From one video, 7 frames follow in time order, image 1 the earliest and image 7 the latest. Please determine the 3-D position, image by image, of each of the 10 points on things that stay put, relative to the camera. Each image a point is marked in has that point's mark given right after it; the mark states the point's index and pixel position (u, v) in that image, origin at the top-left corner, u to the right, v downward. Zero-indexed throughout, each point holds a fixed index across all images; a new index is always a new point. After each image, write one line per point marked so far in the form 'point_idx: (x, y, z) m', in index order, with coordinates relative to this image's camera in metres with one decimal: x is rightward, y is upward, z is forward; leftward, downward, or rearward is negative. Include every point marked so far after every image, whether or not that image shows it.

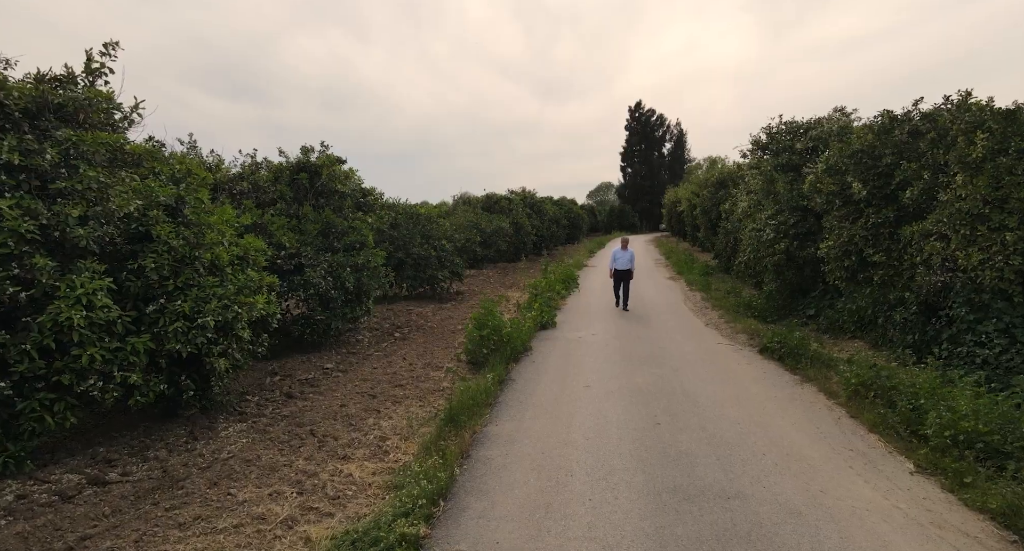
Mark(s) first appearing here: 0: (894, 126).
0: (+4.9, +1.9, +7.0) m
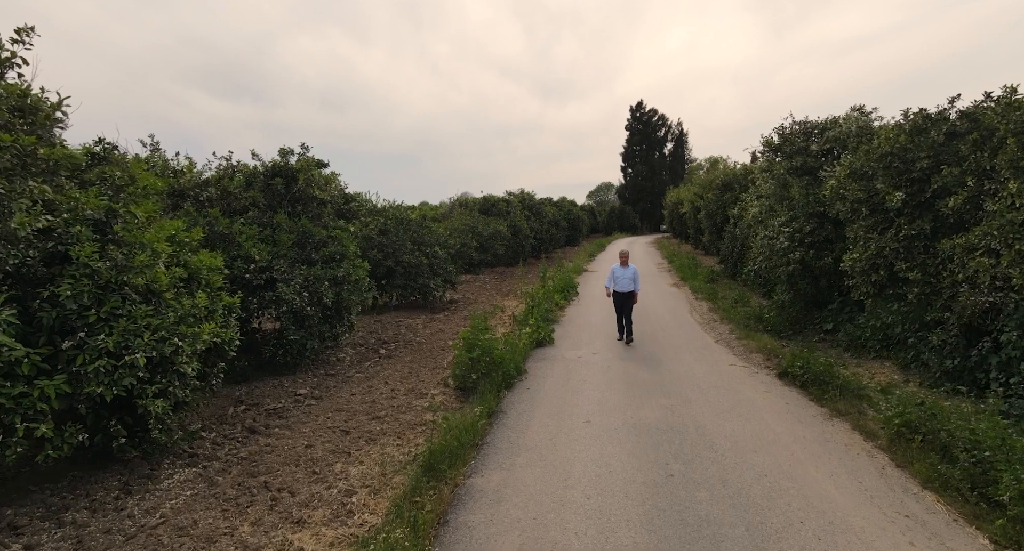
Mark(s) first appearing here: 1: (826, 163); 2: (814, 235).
0: (+4.8, +1.7, +6.3) m
1: (+5.4, +1.9, +9.3) m
2: (+4.9, +0.7, +8.9) m
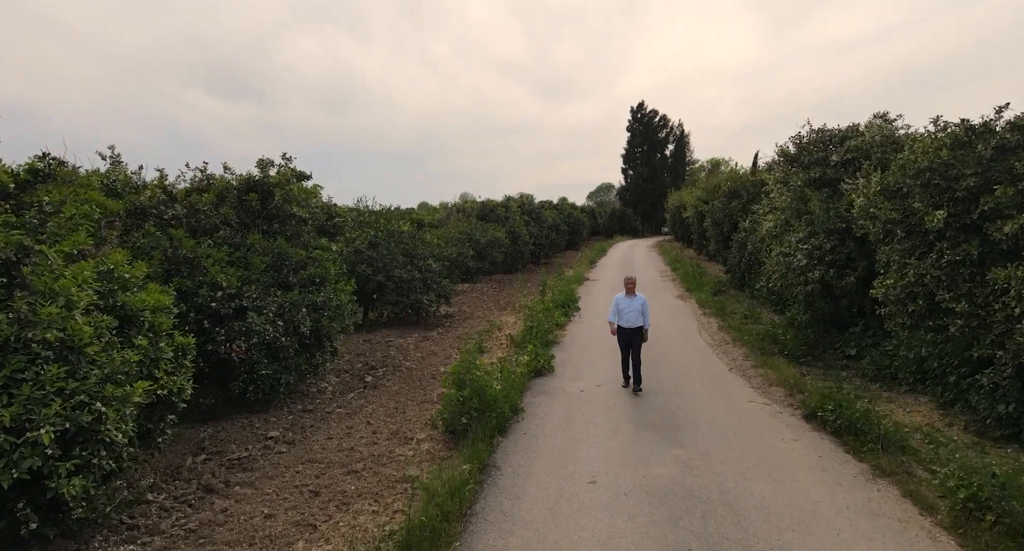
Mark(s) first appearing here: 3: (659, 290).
0: (+4.8, +1.4, +5.7) m
1: (+5.3, +1.6, +8.7) m
2: (+4.9, +0.3, +8.2) m
3: (+4.6, -0.4, +17.0) m
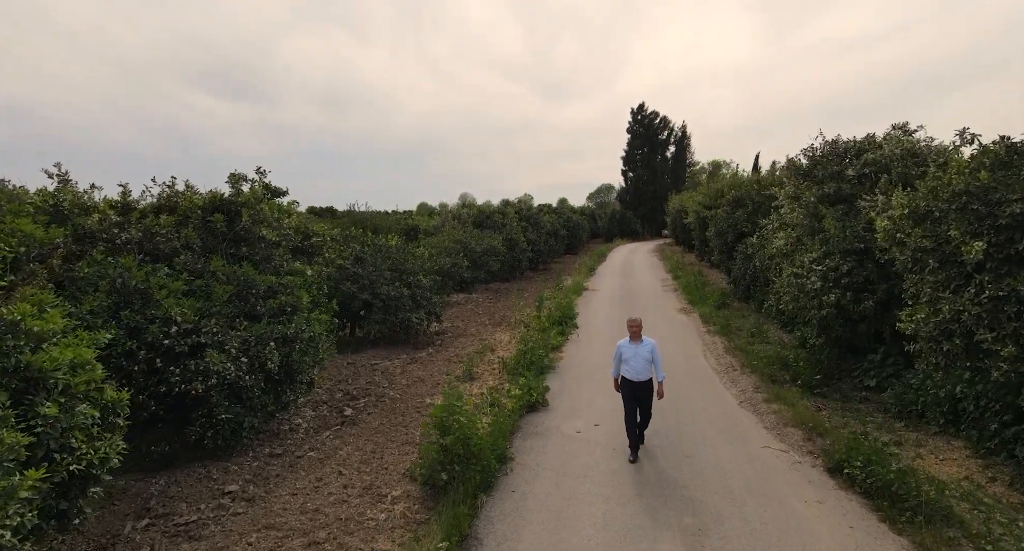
0: (+4.7, +1.1, +5.1) m
1: (+5.2, +1.3, +8.0) m
2: (+4.7, 0.0, +7.6) m
3: (+4.5, -0.8, +16.4) m
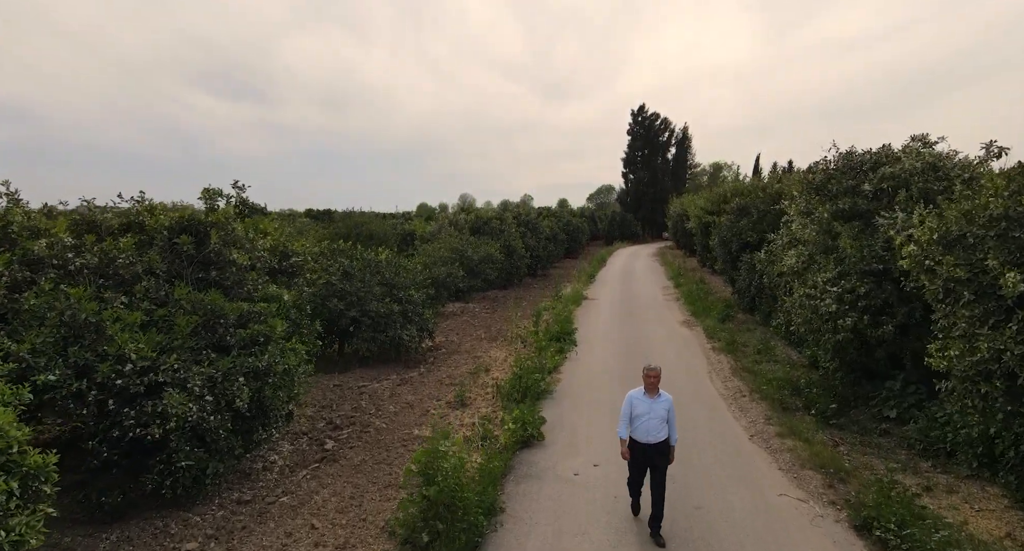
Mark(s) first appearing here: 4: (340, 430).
0: (+4.6, +0.8, +4.5) m
1: (+5.1, +1.0, +7.5) m
2: (+4.7, -0.3, +7.1) m
3: (+4.4, -1.1, +15.9) m
4: (-2.3, -2.1, +7.4) m
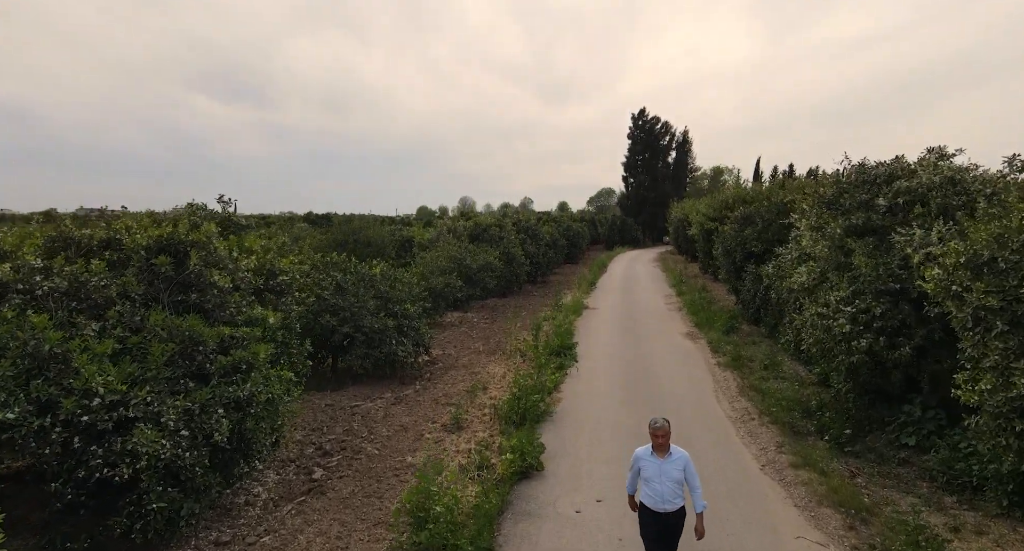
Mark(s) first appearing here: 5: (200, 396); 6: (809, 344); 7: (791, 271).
0: (+4.6, +0.6, +4.2) m
1: (+5.1, +0.7, +7.2) m
2: (+4.6, -0.5, +6.7) m
3: (+4.4, -1.4, +15.6) m
4: (-2.4, -2.3, +7.1) m
5: (-2.9, -1.1, +5.0) m
6: (+4.3, -1.0, +7.9) m
7: (+4.5, +0.1, +8.8) m
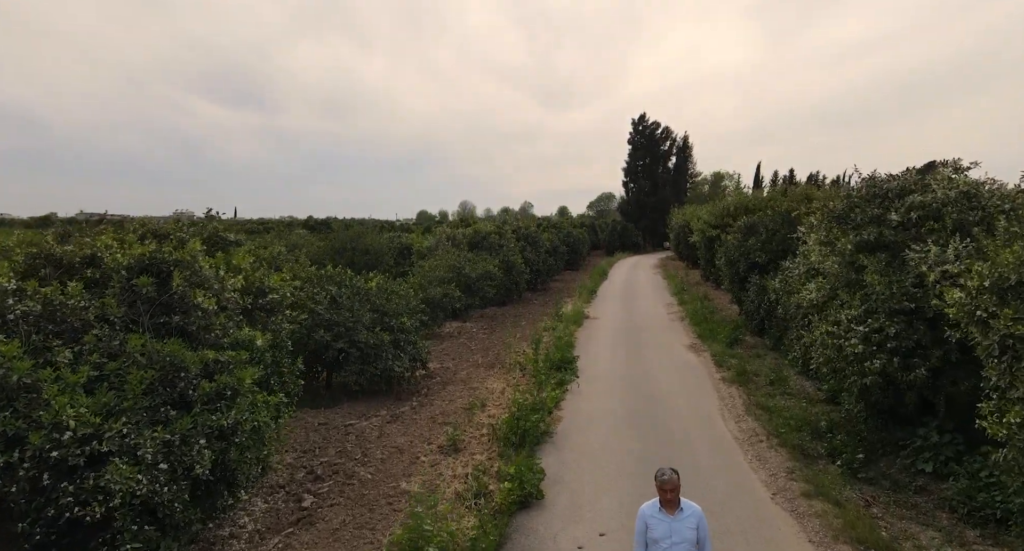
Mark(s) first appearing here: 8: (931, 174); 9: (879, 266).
0: (+4.6, +0.4, +3.9) m
1: (+5.1, +0.5, +6.9) m
2: (+4.6, -0.8, +6.5) m
3: (+4.4, -1.7, +15.3) m
4: (-2.4, -2.6, +6.8) m
5: (-2.9, -1.3, +4.8) m
6: (+4.3, -1.2, +7.6) m
7: (+4.5, -0.1, +8.6) m
8: (+5.6, +1.4, +7.2) m
9: (+4.7, +0.1, +7.0) m
